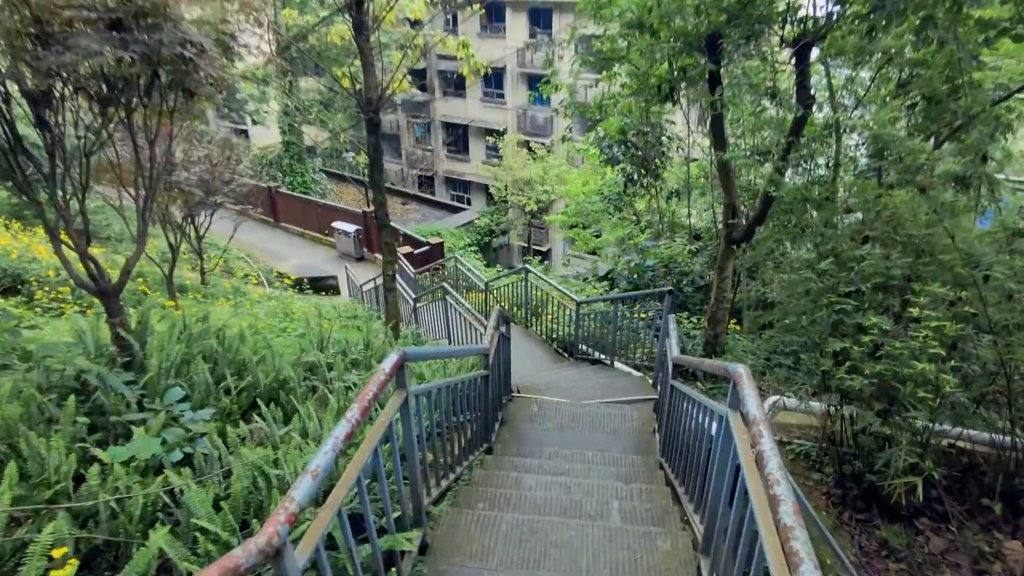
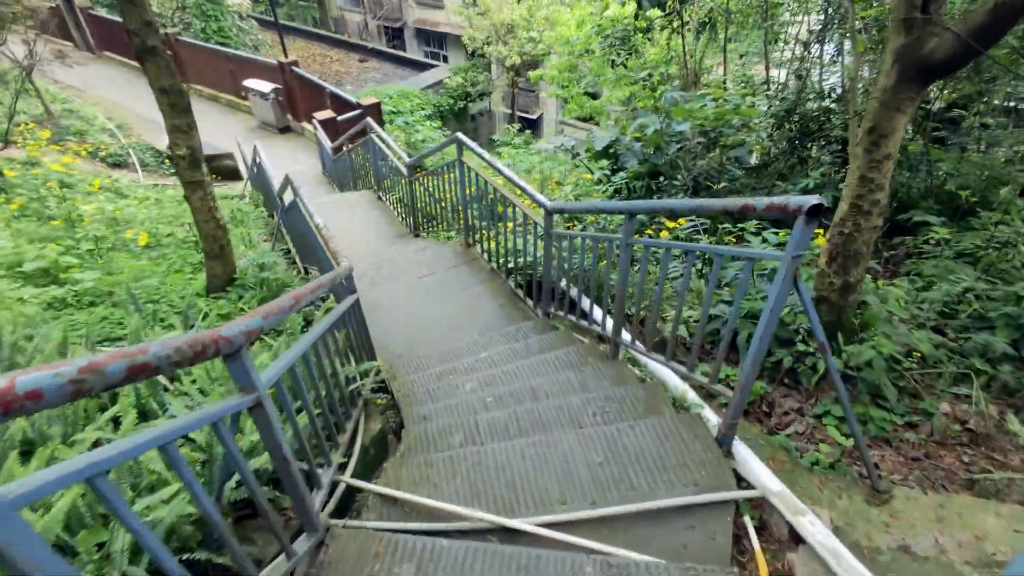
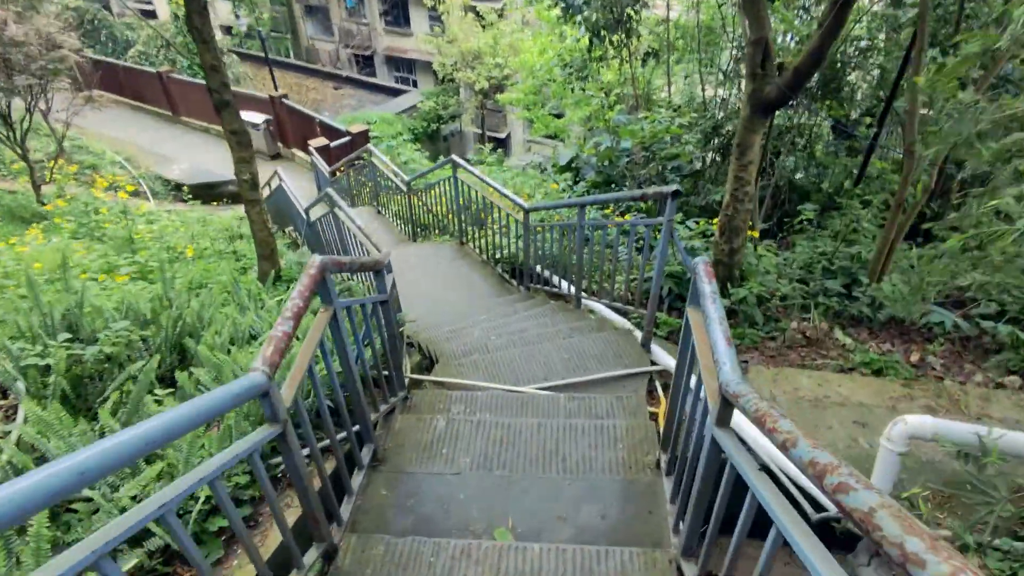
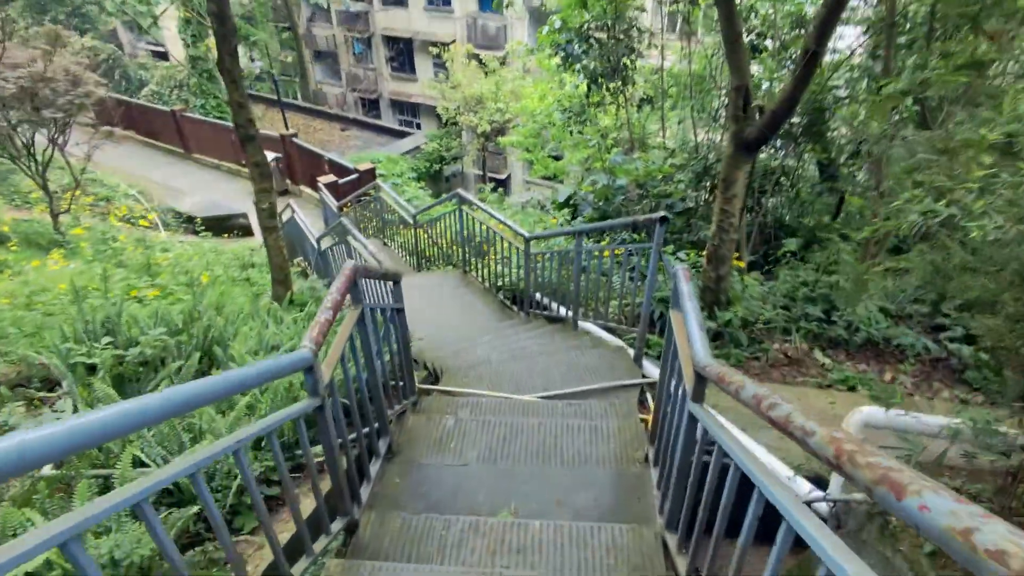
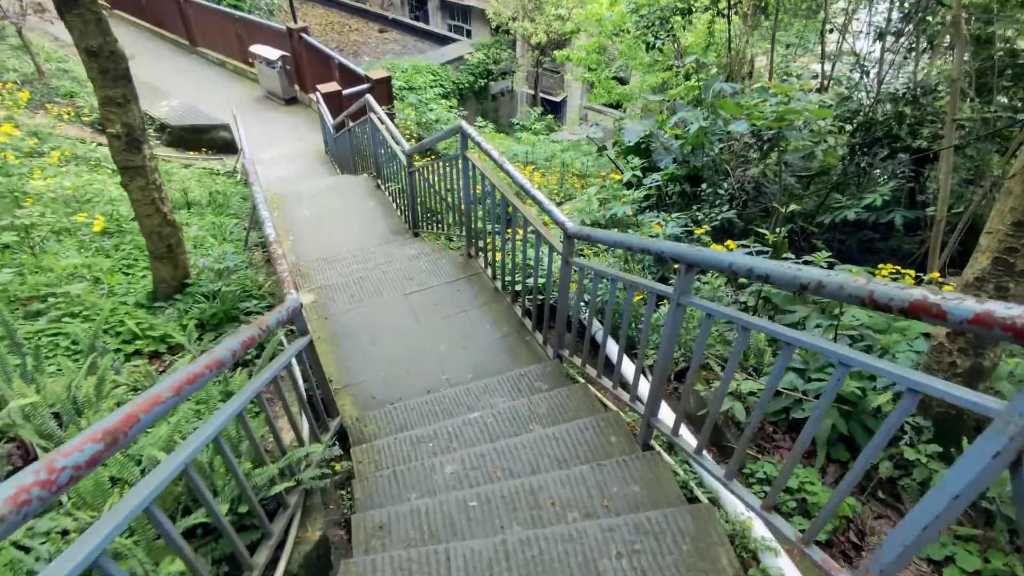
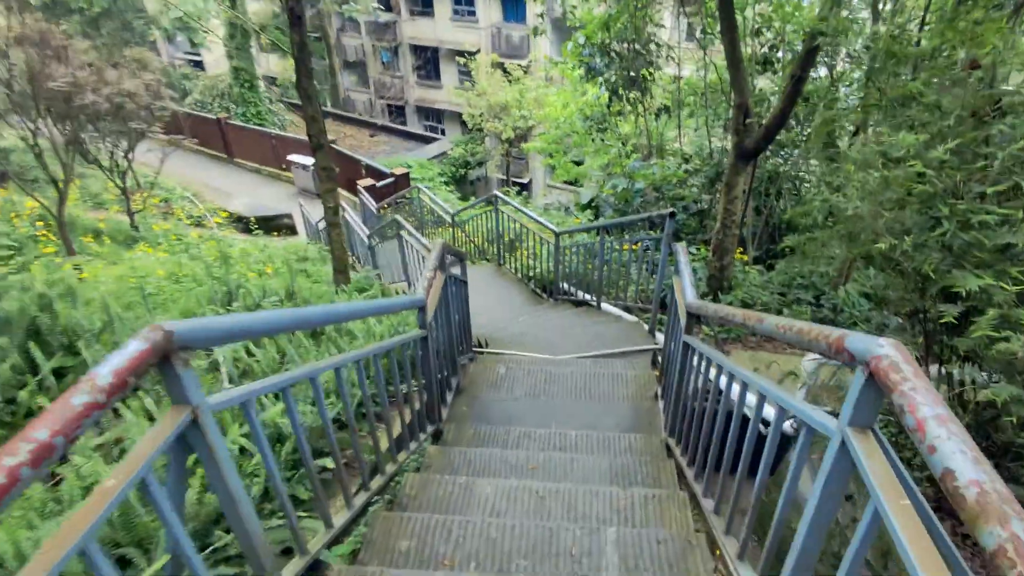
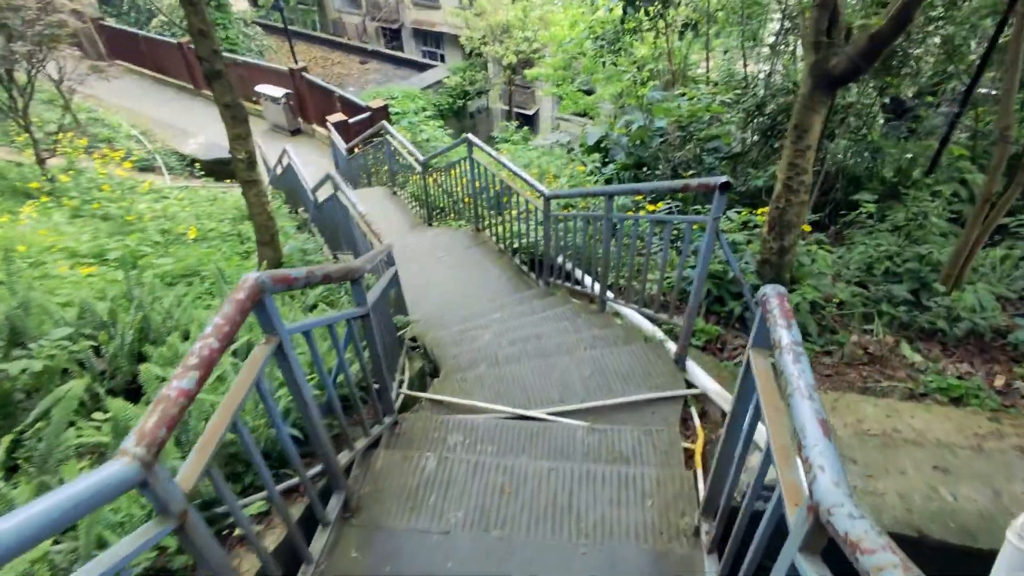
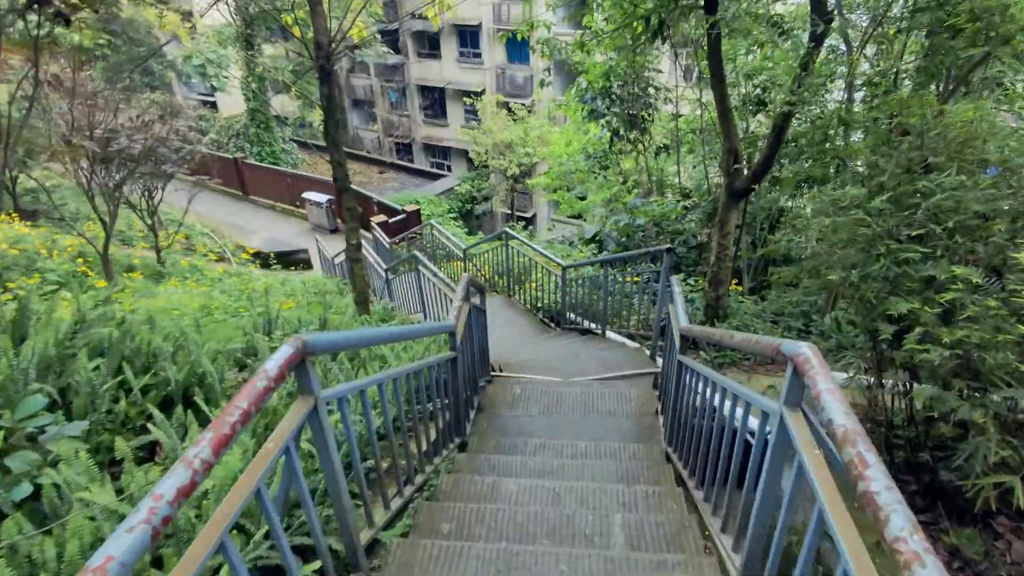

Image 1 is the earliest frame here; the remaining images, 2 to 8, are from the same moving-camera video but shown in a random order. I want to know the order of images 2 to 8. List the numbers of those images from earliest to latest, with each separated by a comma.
8, 6, 4, 3, 7, 2, 5
